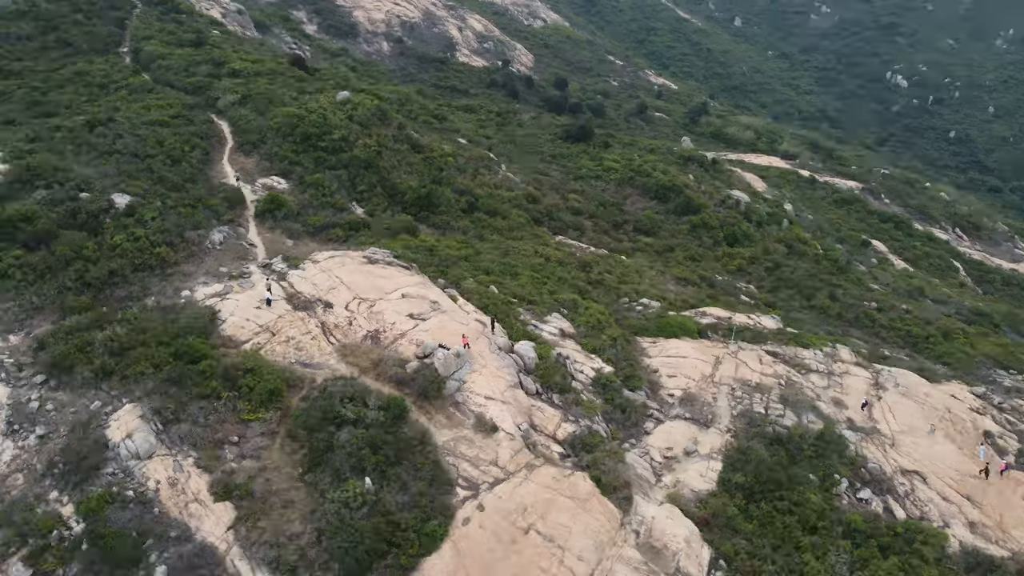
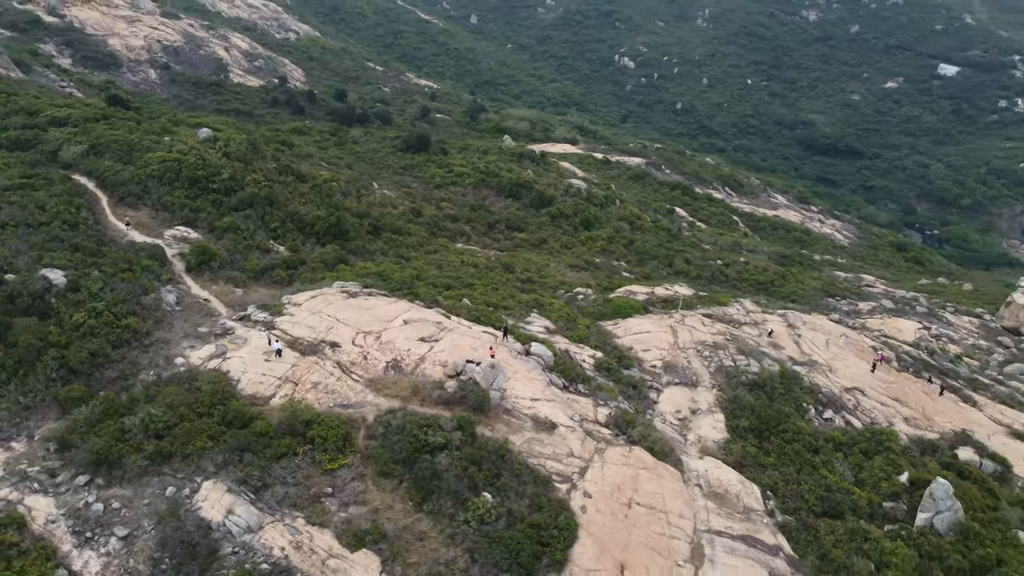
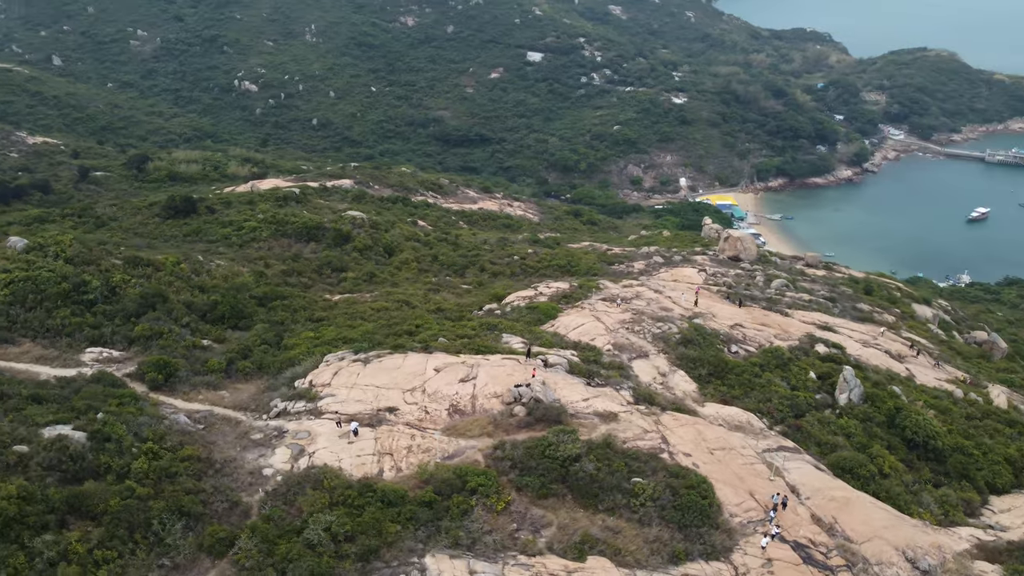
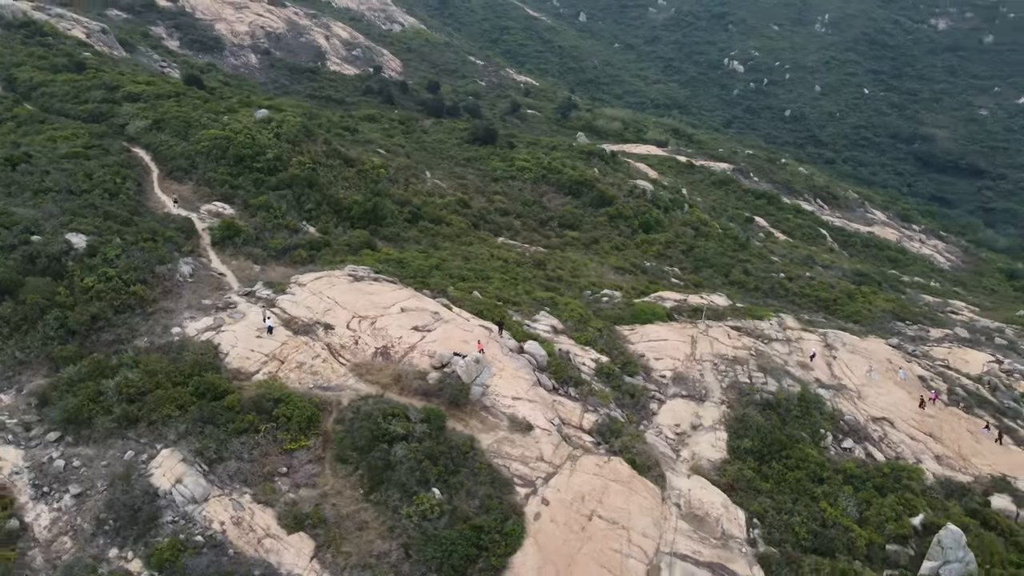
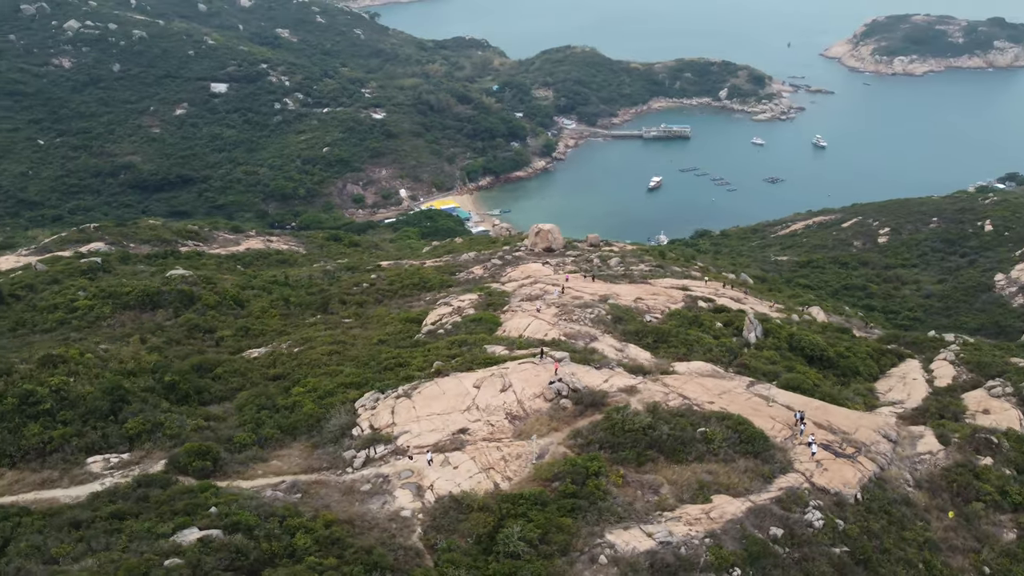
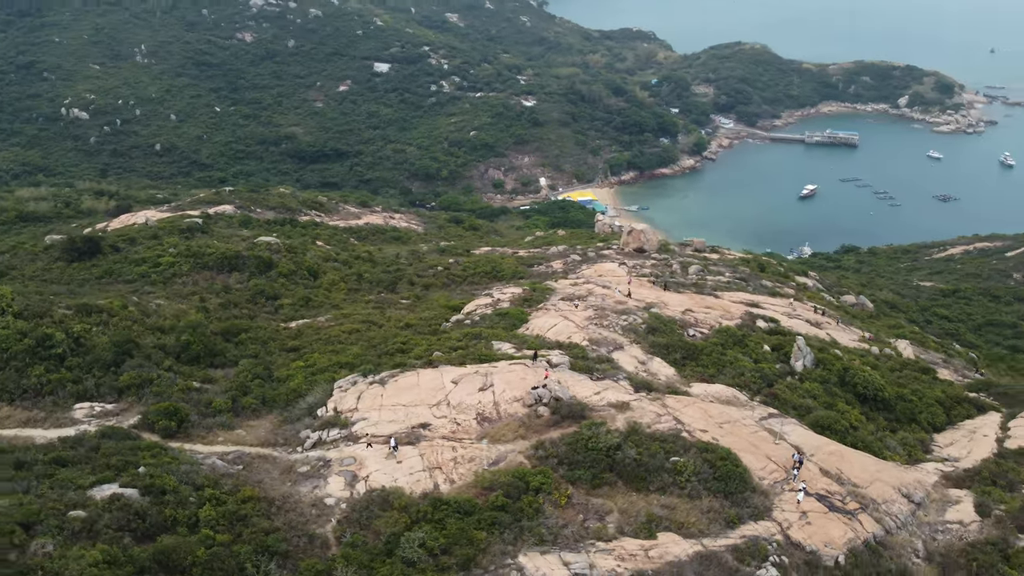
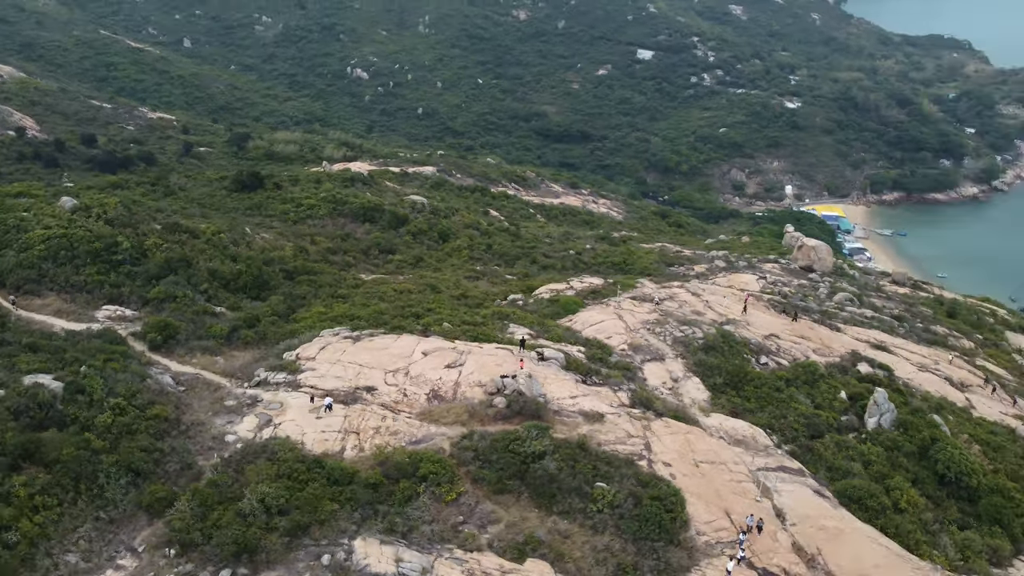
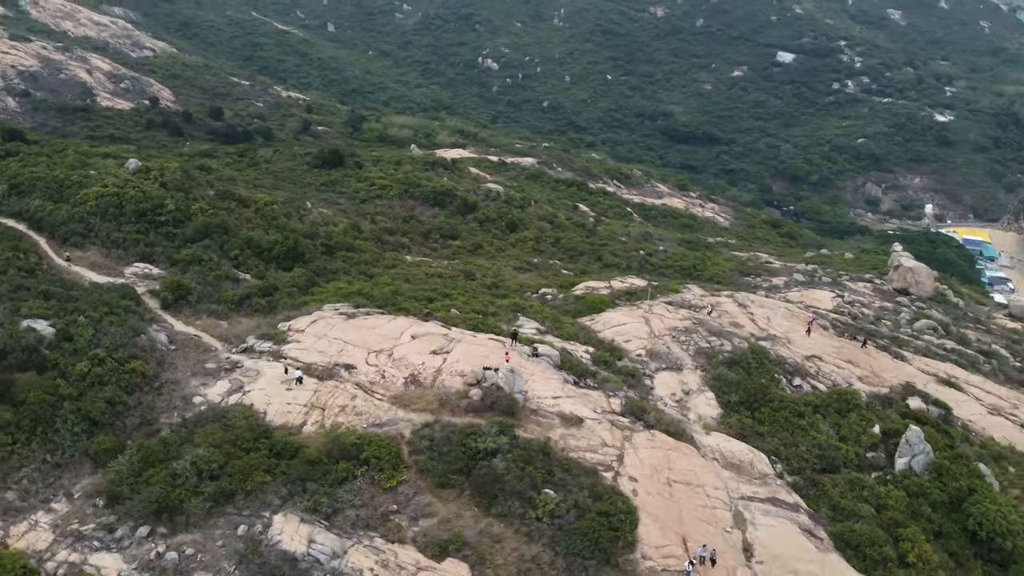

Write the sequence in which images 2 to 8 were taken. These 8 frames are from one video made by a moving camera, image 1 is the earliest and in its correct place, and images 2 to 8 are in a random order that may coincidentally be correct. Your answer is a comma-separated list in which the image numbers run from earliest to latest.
4, 2, 8, 7, 3, 6, 5
